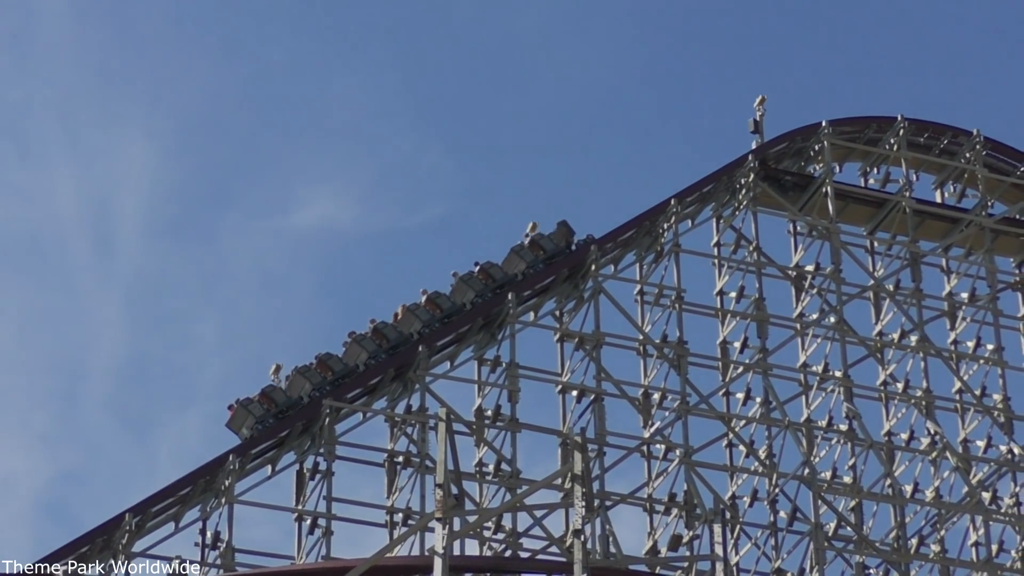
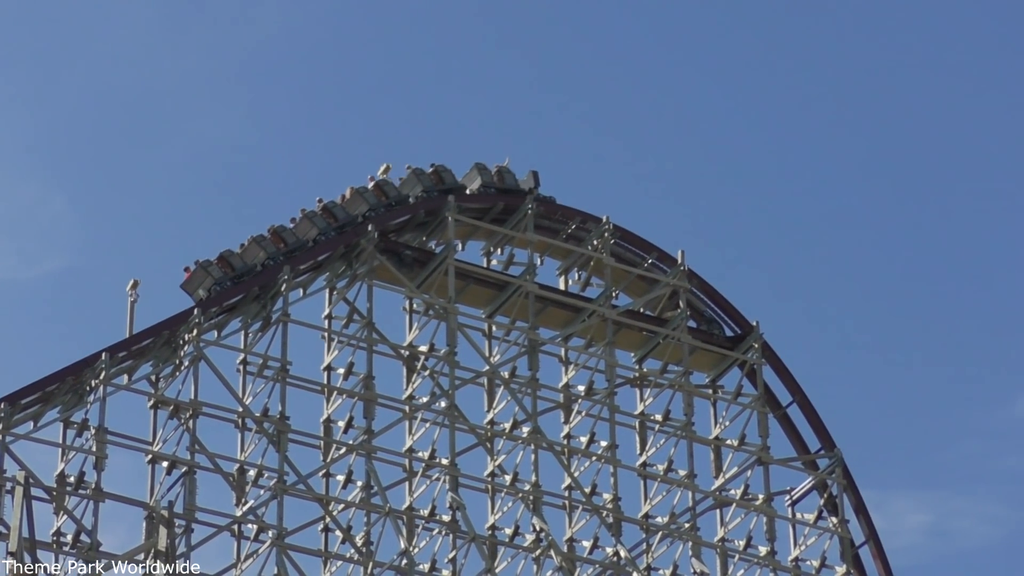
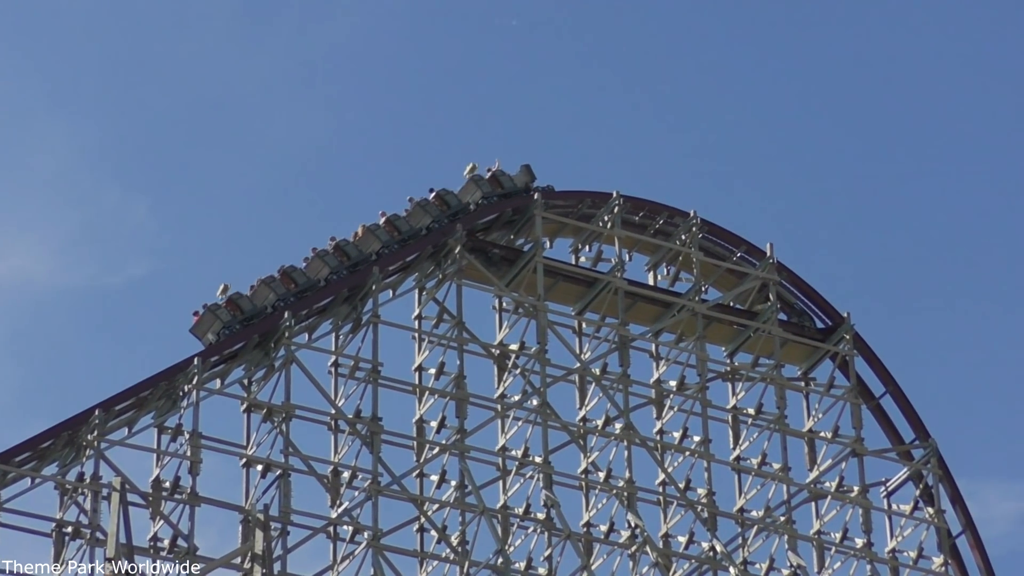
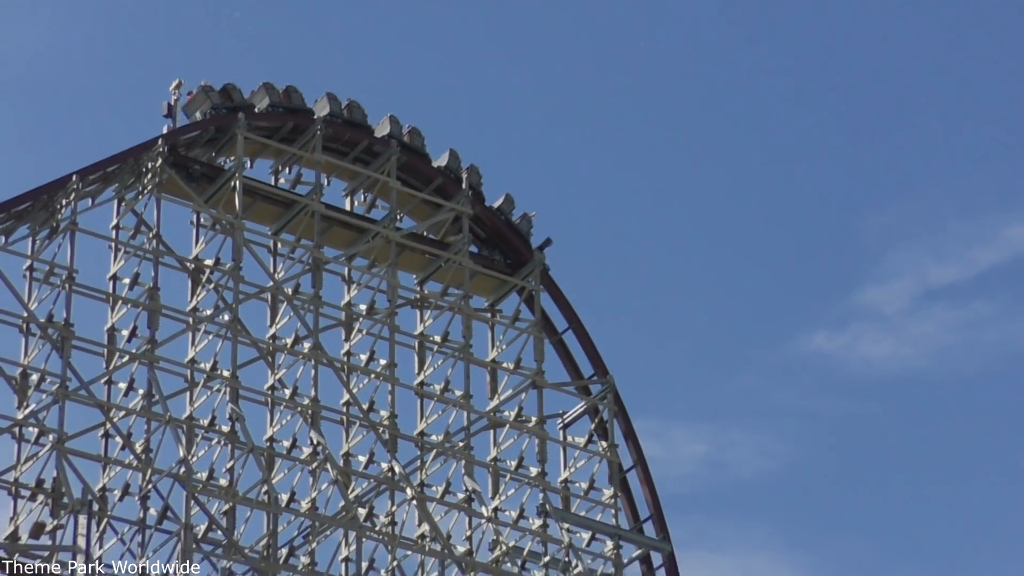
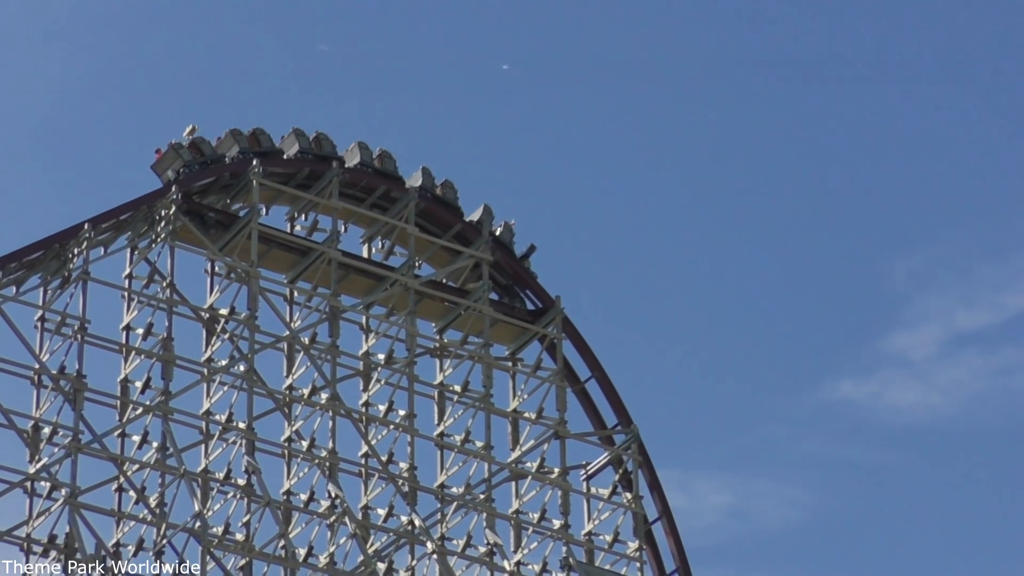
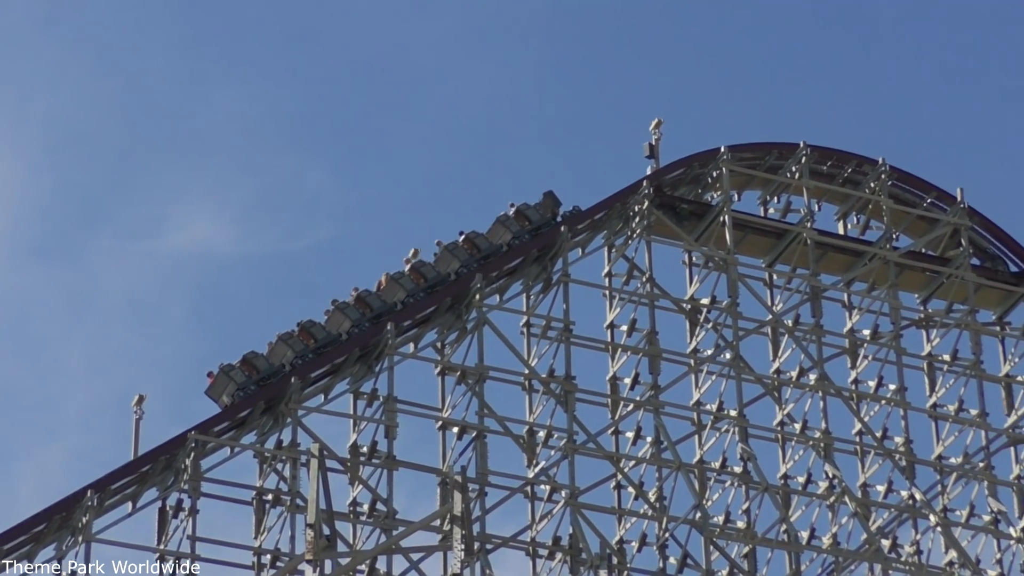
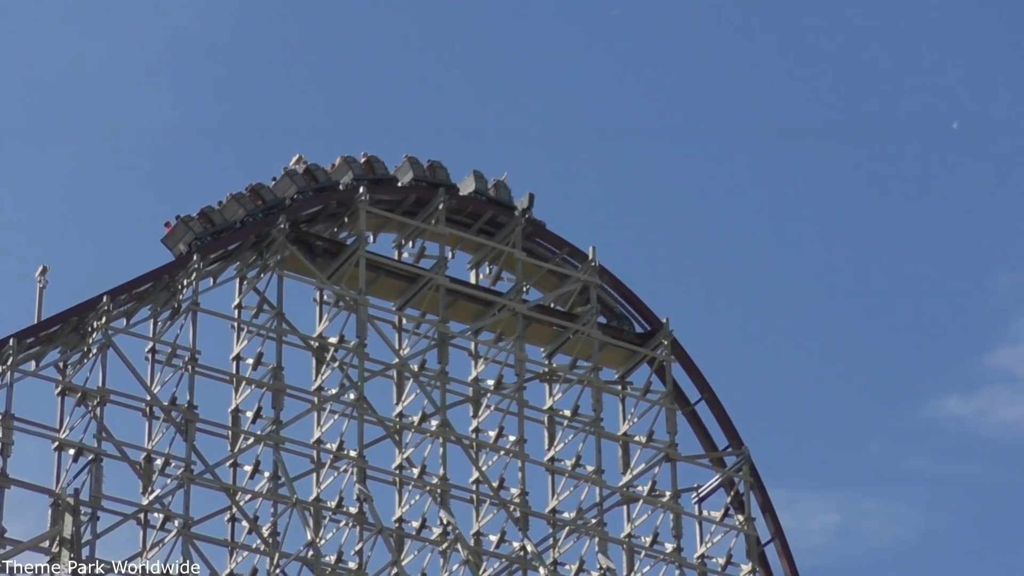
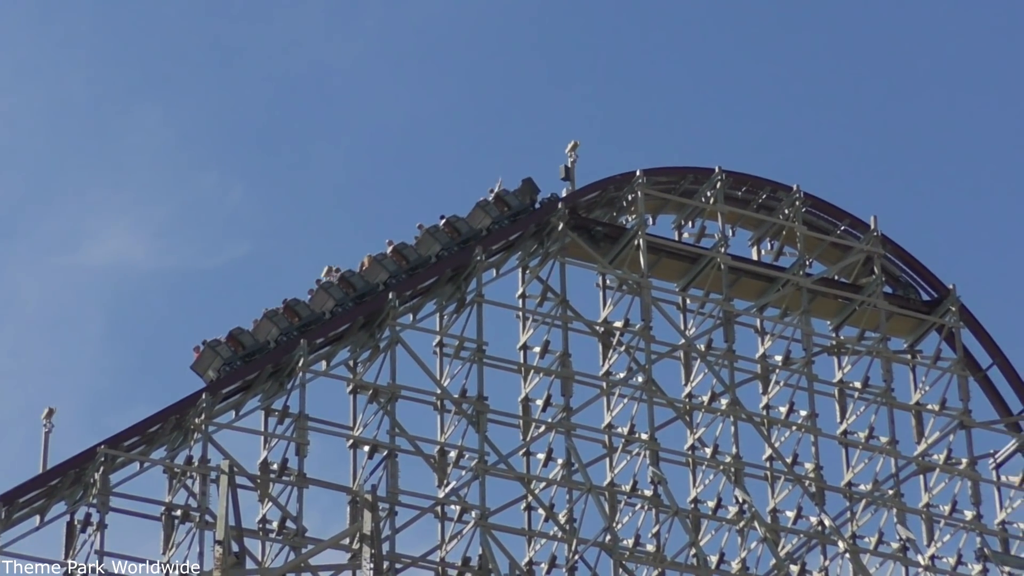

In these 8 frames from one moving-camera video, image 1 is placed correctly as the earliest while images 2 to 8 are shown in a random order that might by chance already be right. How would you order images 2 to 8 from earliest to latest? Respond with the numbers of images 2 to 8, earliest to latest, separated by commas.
6, 8, 3, 2, 7, 5, 4
